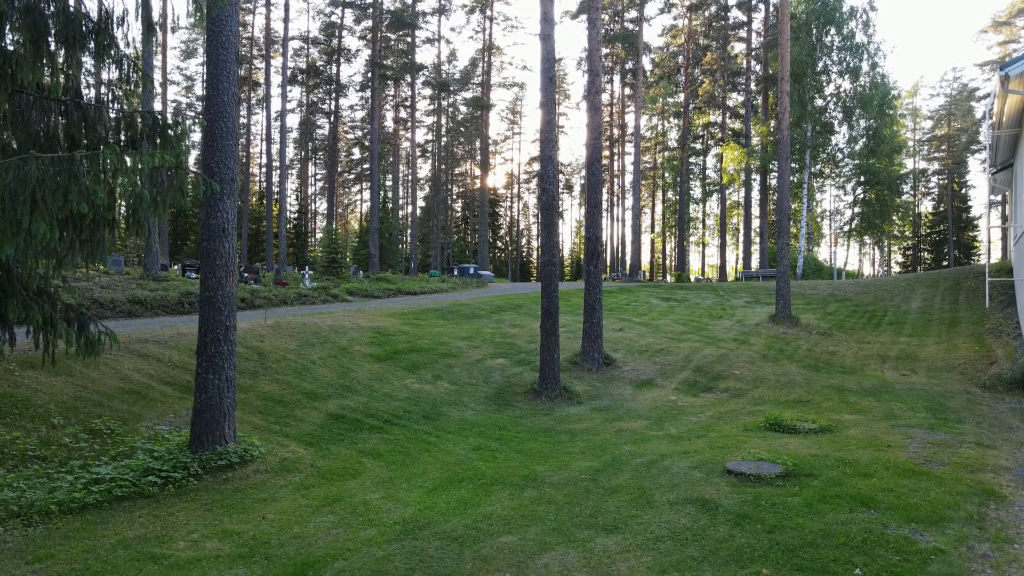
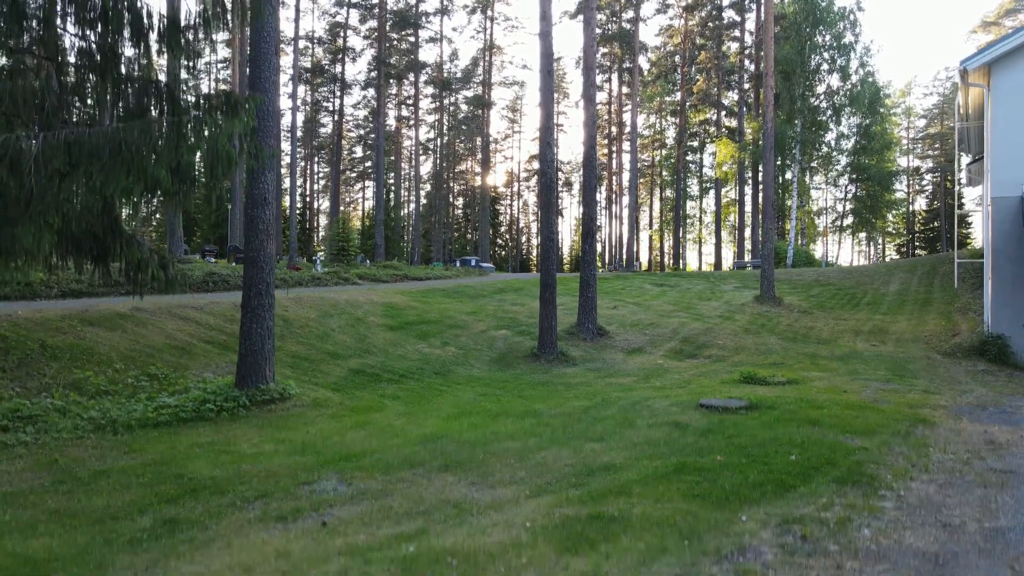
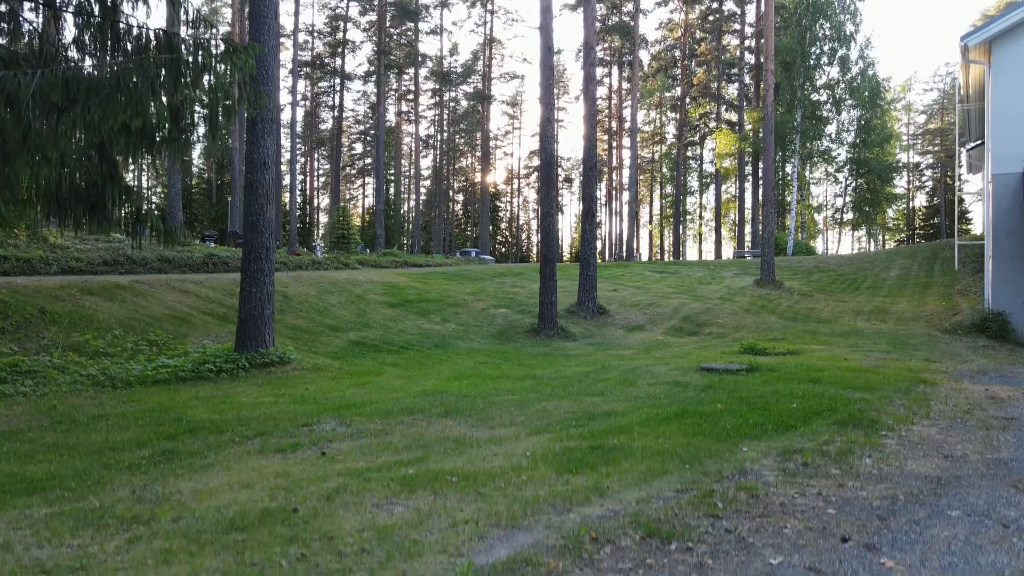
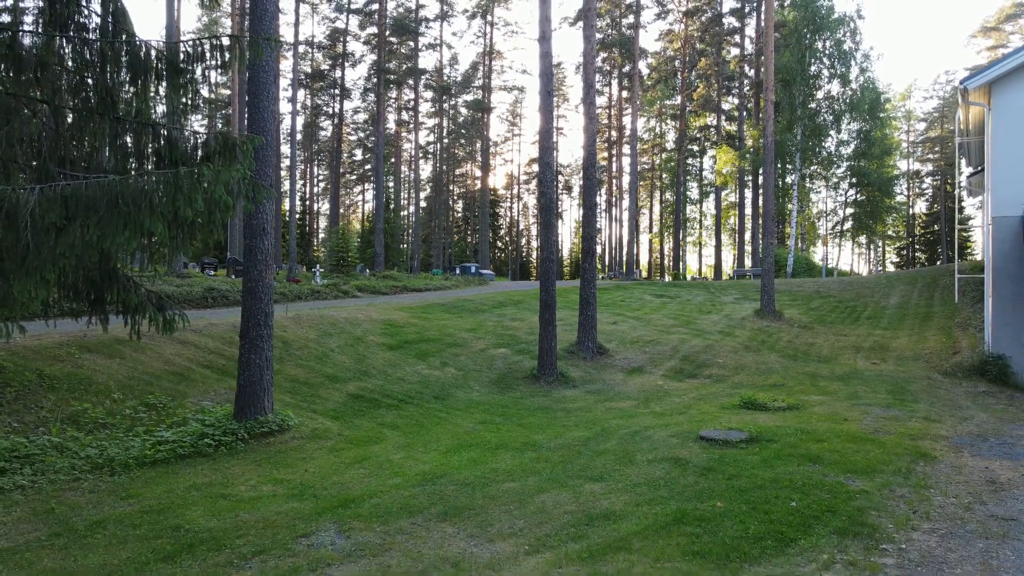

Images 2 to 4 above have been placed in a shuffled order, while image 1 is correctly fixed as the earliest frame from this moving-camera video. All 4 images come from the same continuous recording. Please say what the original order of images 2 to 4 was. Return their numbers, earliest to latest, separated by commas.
4, 2, 3
